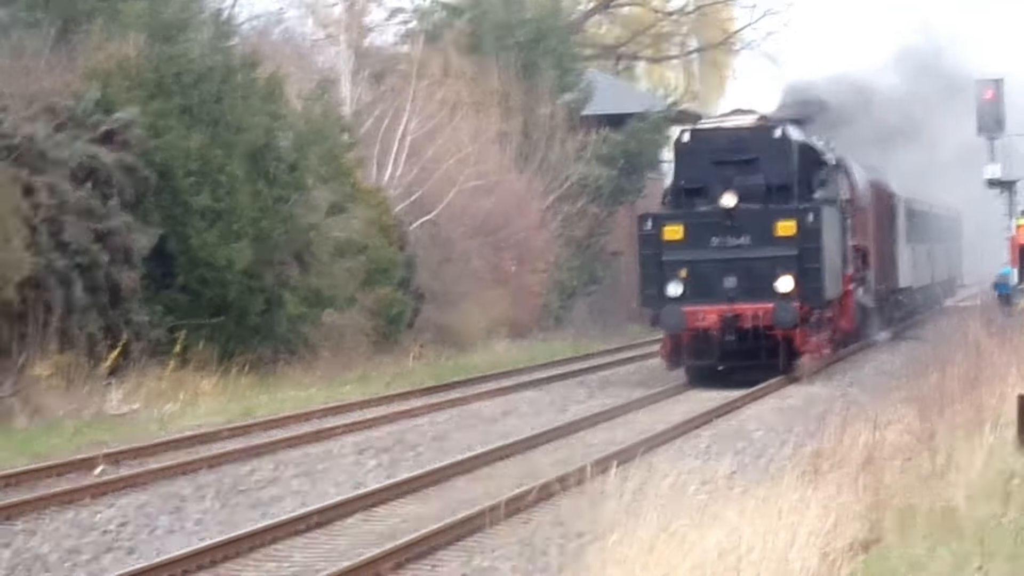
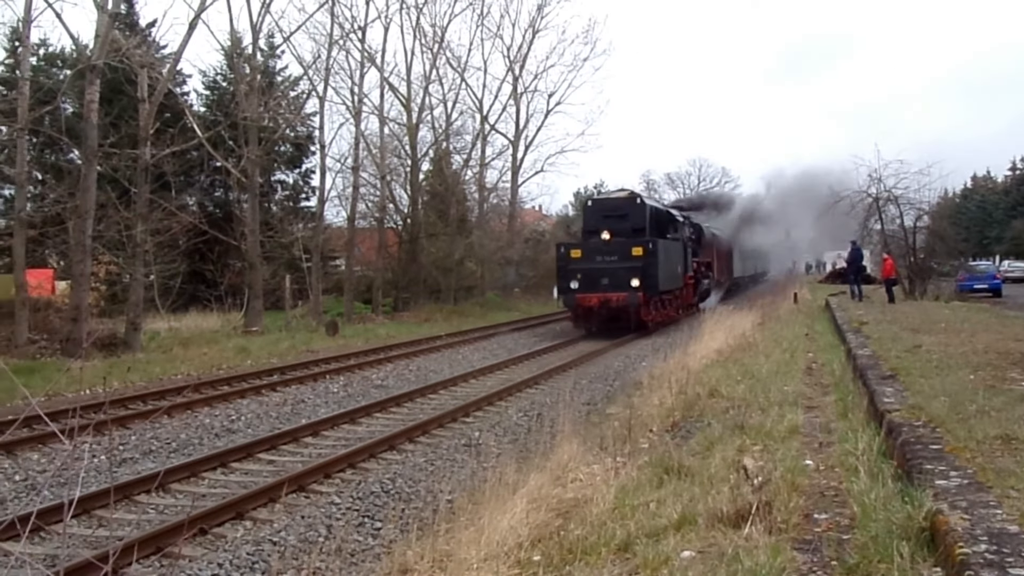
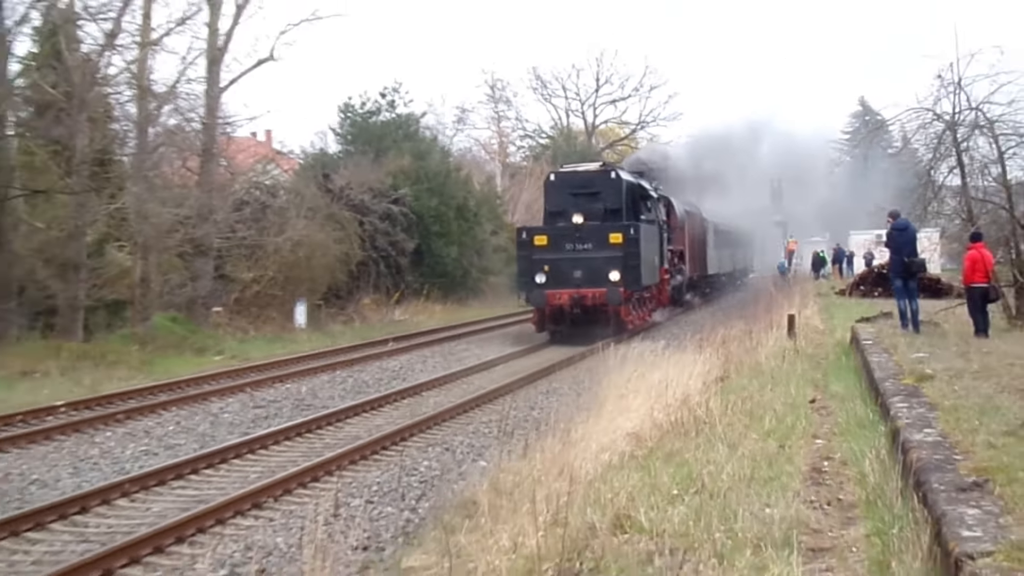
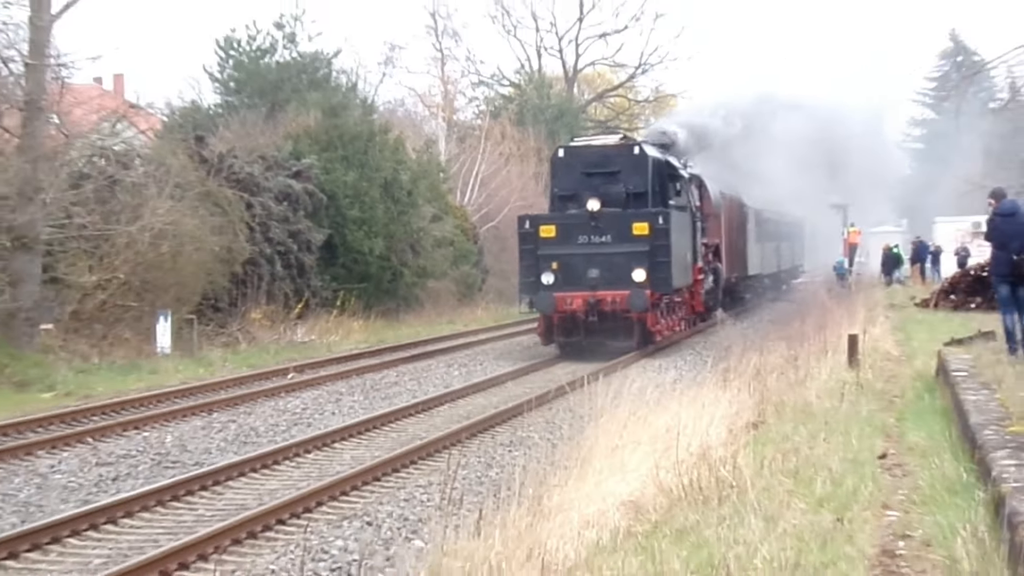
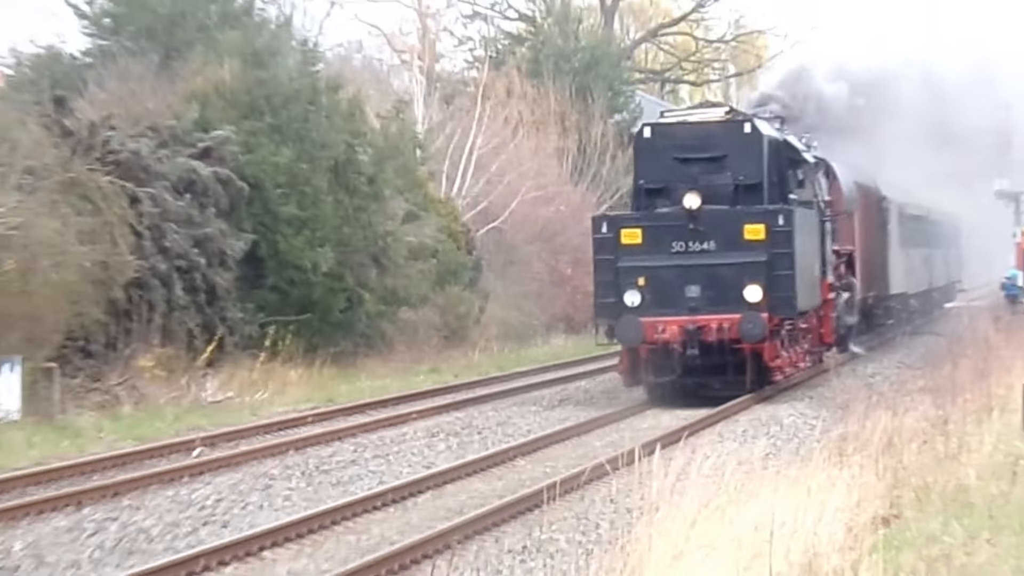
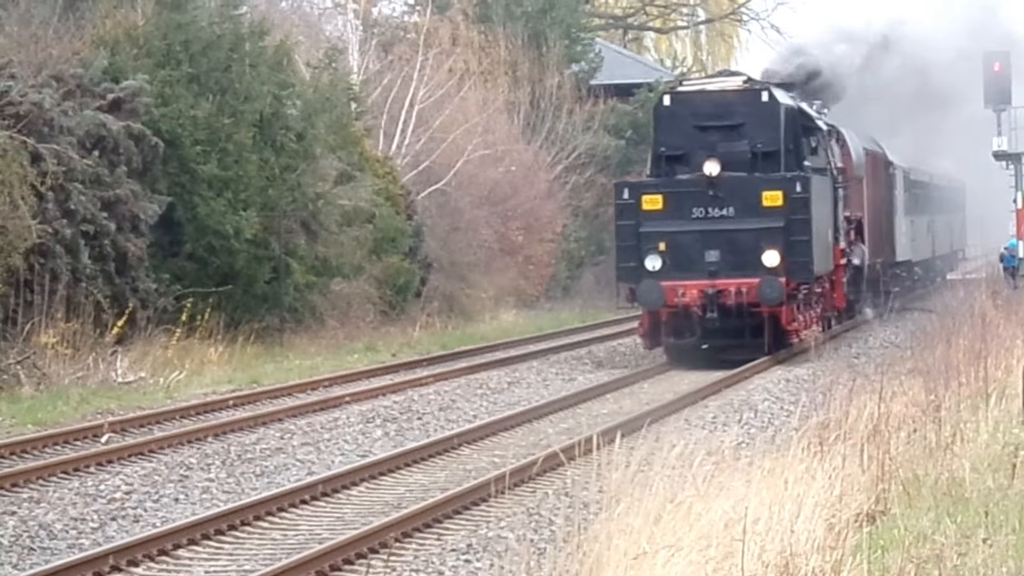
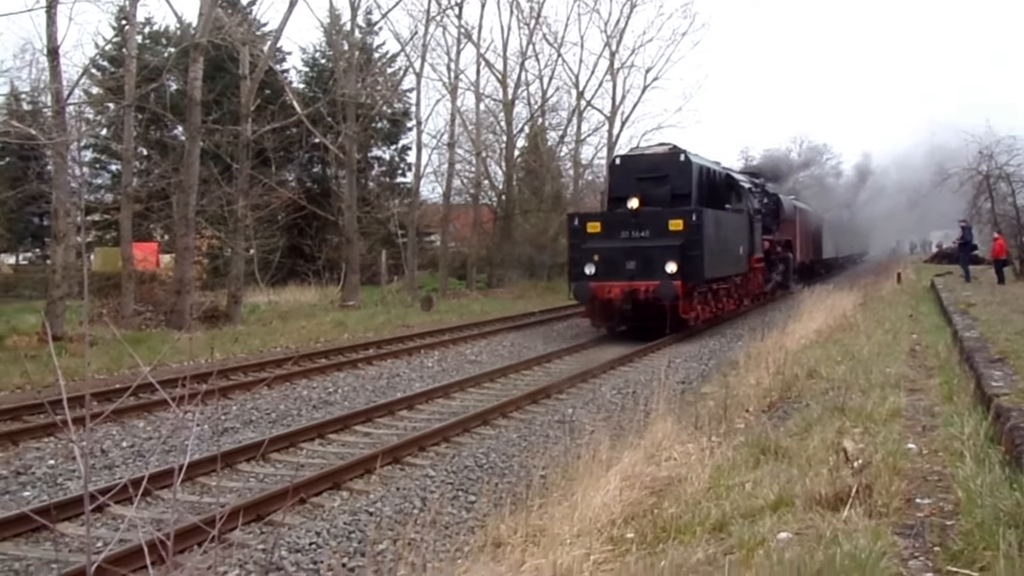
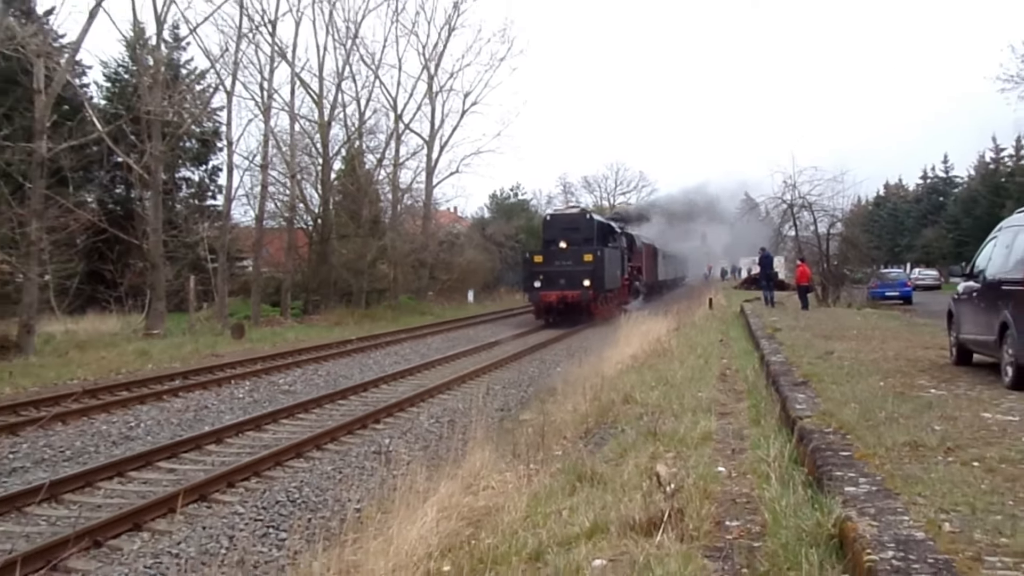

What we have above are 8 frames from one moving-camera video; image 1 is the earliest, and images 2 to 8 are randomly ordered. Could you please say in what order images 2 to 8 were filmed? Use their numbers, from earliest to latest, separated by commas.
6, 5, 4, 3, 8, 2, 7
